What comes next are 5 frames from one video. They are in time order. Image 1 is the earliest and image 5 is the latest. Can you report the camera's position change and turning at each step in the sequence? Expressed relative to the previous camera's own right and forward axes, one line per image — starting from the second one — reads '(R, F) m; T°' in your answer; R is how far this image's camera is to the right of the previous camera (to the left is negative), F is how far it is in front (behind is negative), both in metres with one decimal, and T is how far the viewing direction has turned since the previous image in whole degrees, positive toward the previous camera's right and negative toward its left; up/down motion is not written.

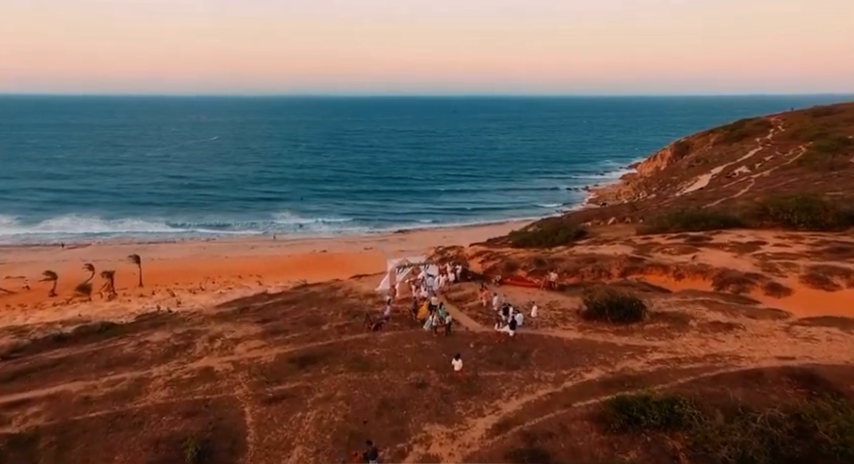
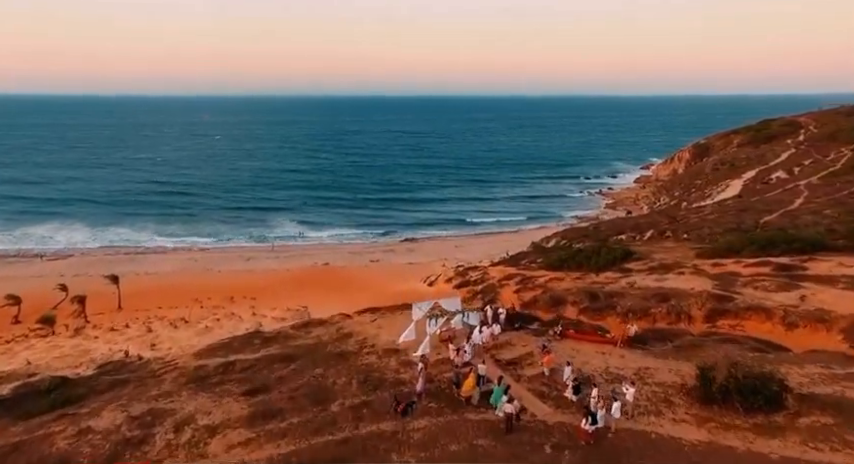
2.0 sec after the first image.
(-0.7, +3.7) m; 0°
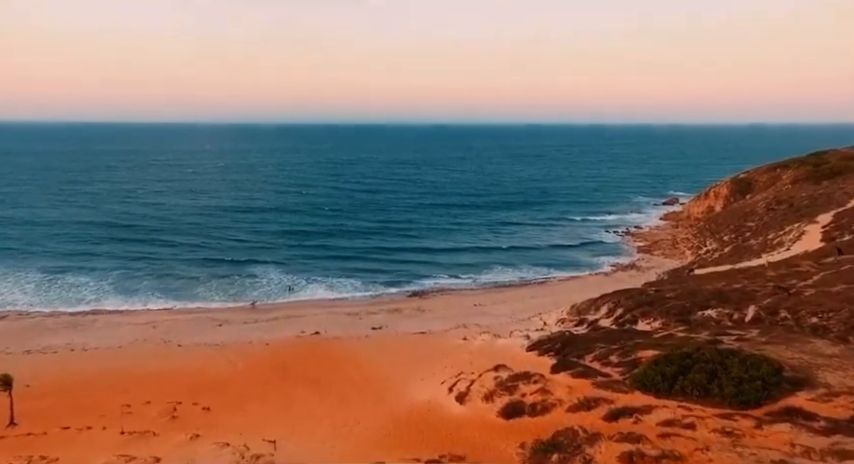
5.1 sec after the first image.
(-0.8, +8.2) m; 0°
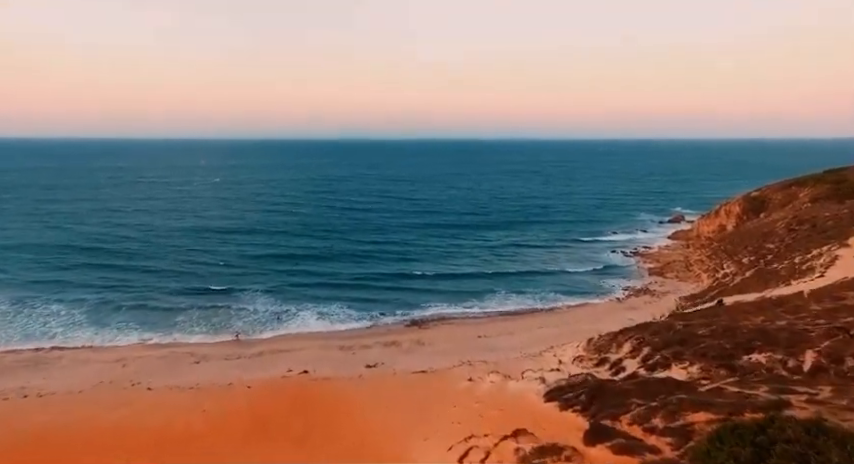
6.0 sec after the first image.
(-0.2, +3.3) m; 0°
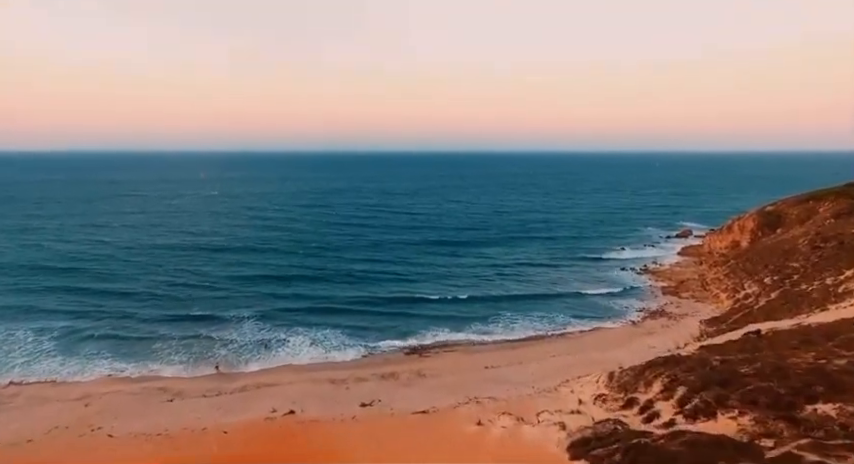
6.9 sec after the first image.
(-0.2, +3.3) m; 0°
